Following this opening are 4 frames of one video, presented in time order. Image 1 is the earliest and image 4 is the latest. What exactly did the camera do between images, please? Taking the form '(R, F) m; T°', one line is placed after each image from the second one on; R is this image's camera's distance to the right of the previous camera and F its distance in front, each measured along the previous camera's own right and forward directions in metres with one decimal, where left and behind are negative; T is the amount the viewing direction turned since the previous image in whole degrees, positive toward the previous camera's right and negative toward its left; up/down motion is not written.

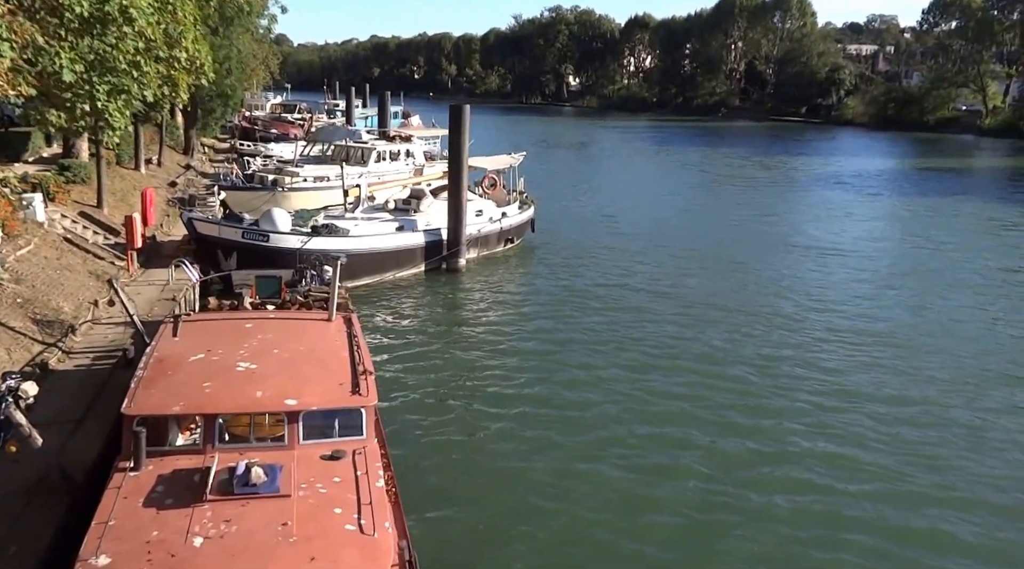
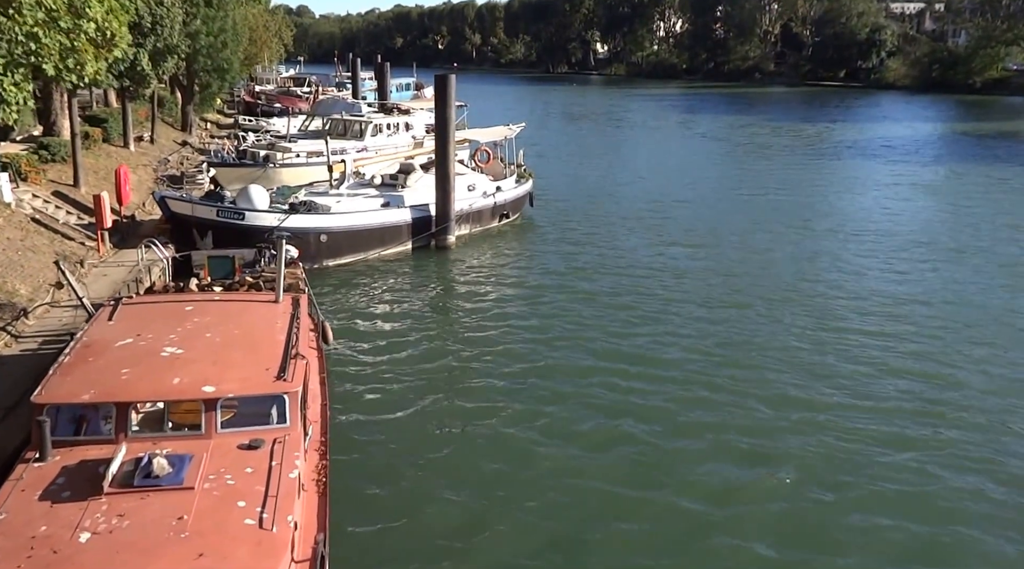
(+2.0, +1.0) m; -4°
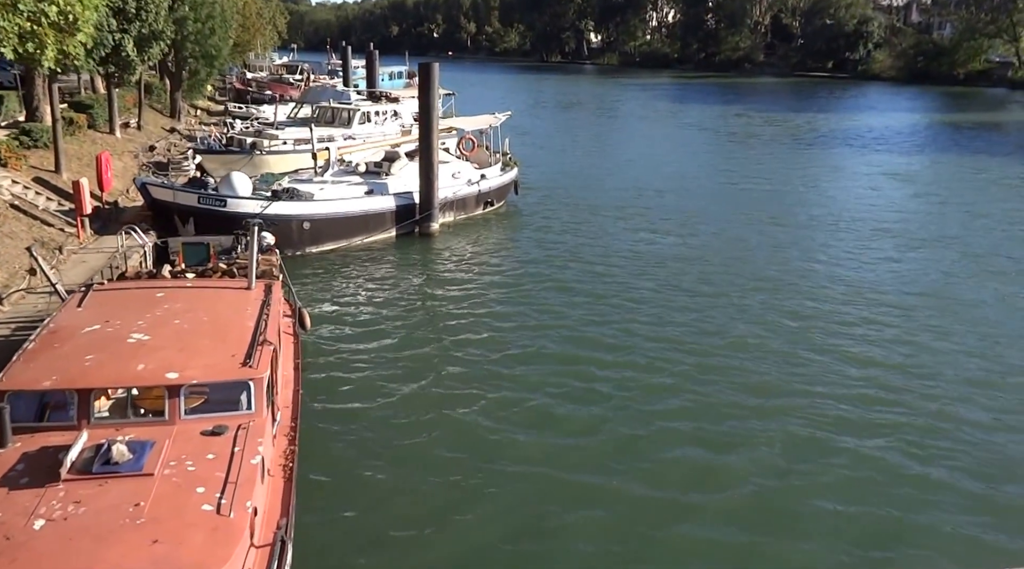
(+0.6, +0.1) m; 0°
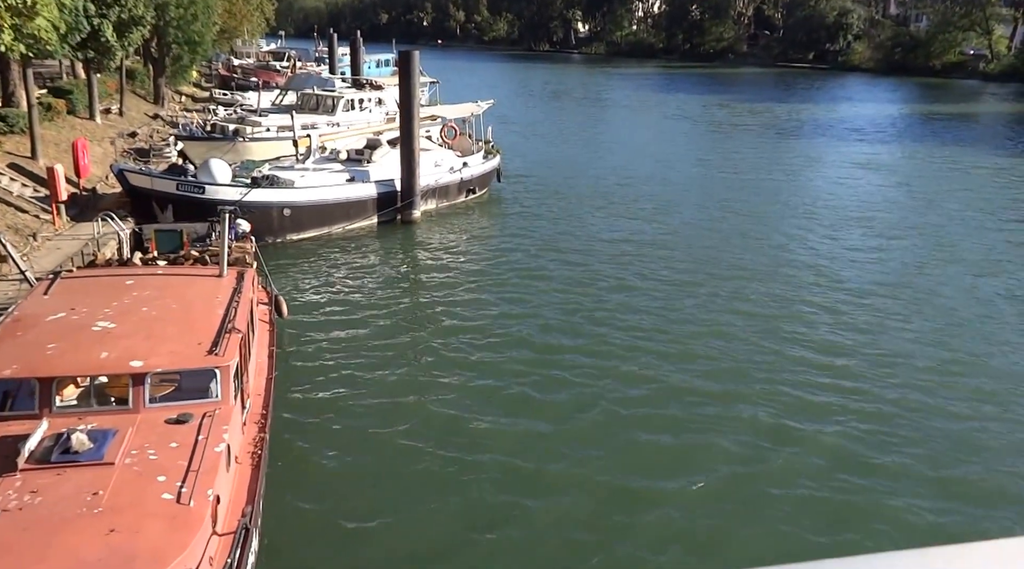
(+0.4, +0.2) m; 0°
